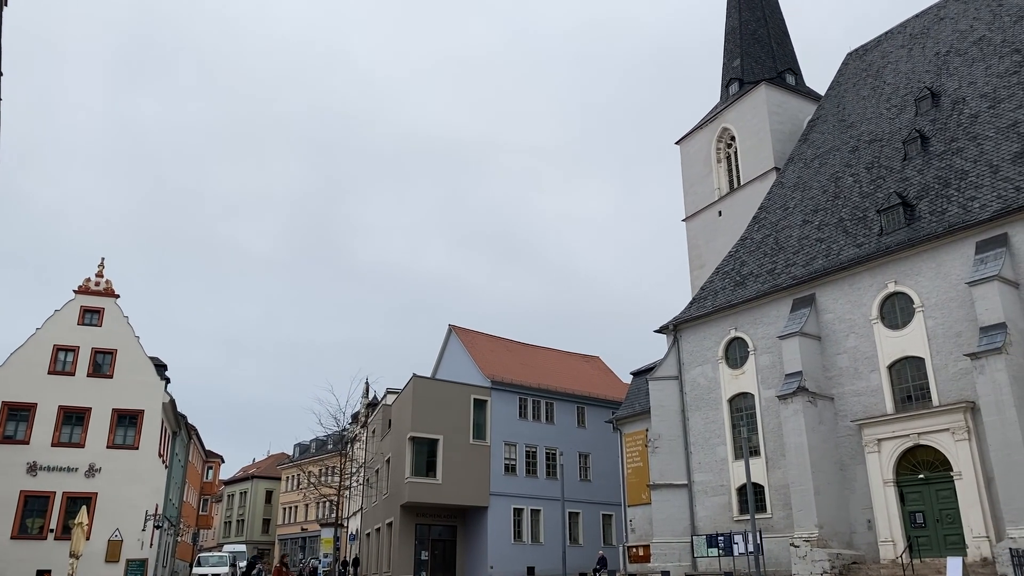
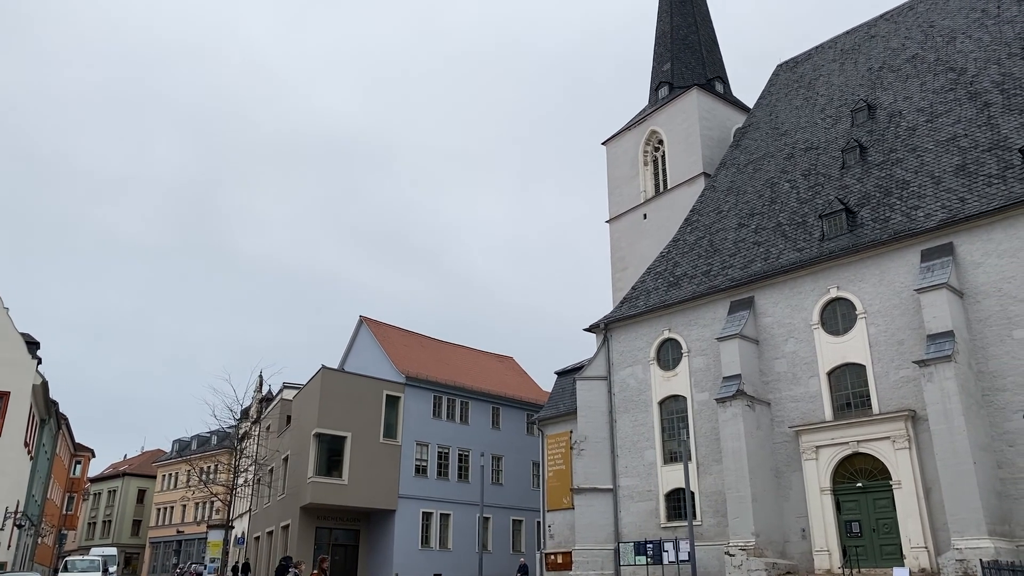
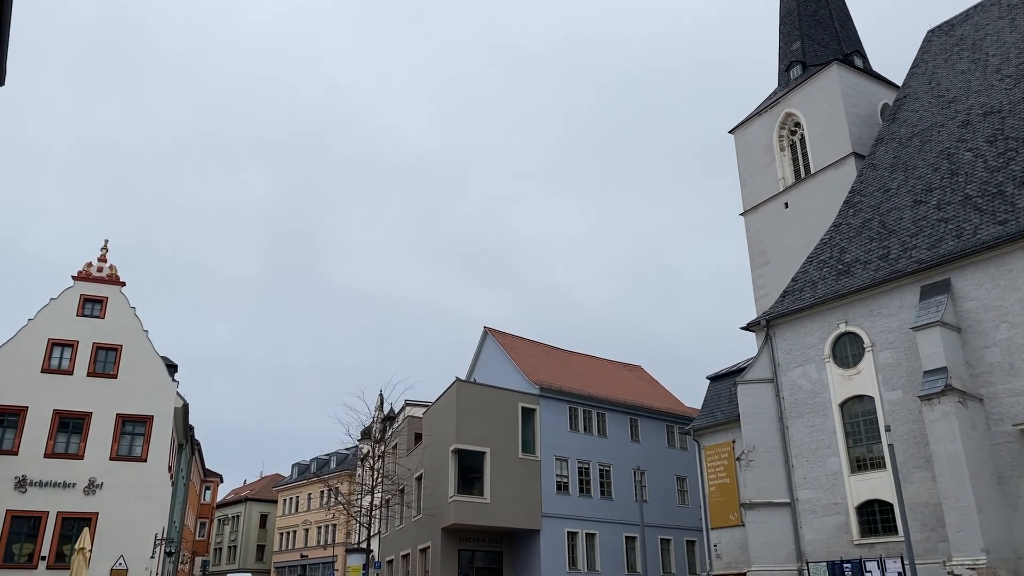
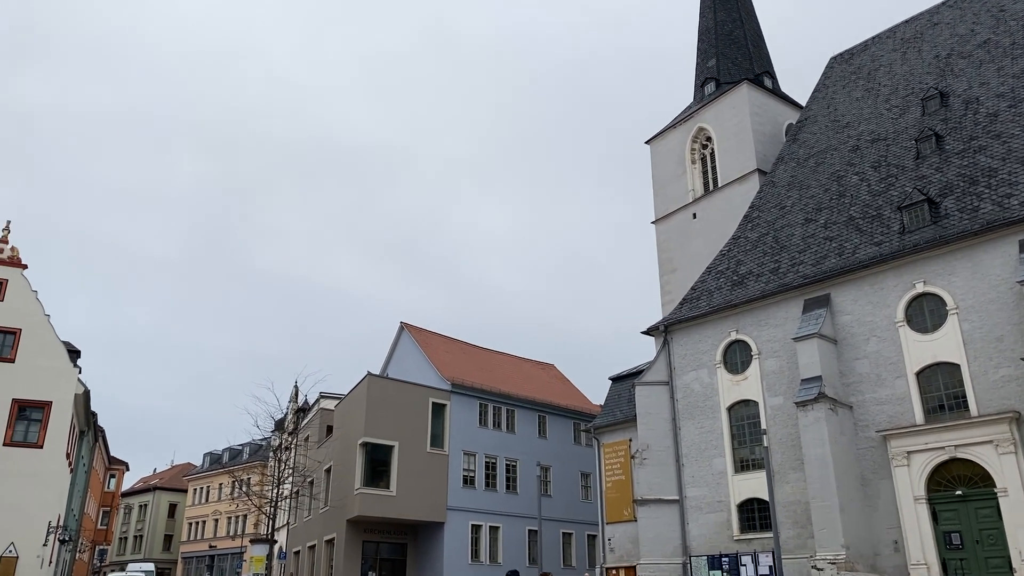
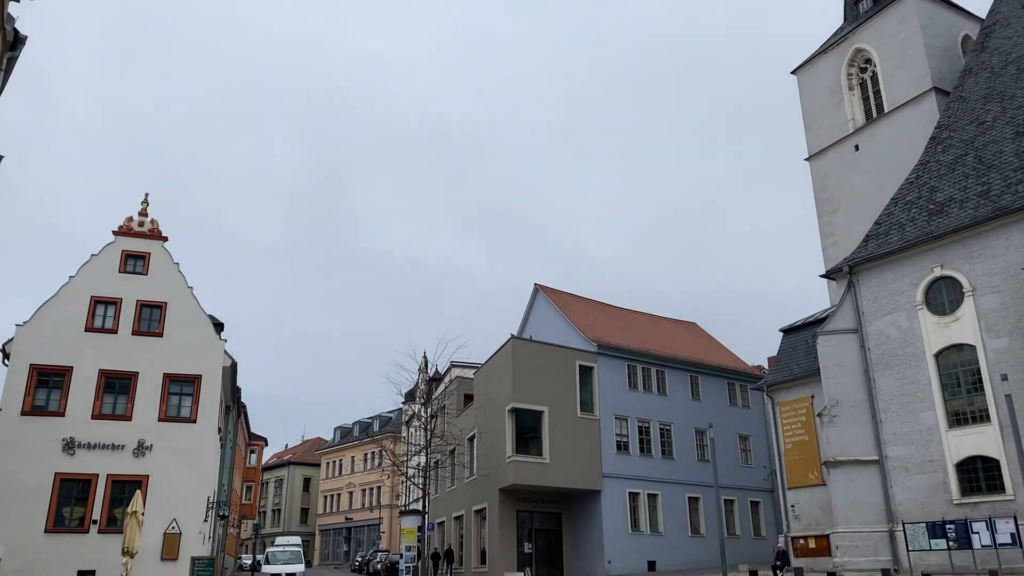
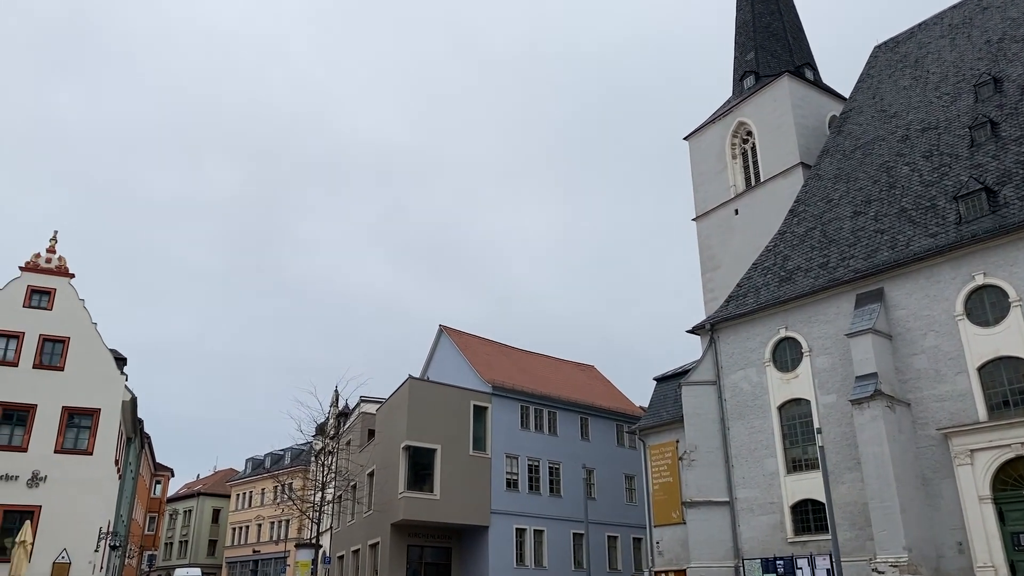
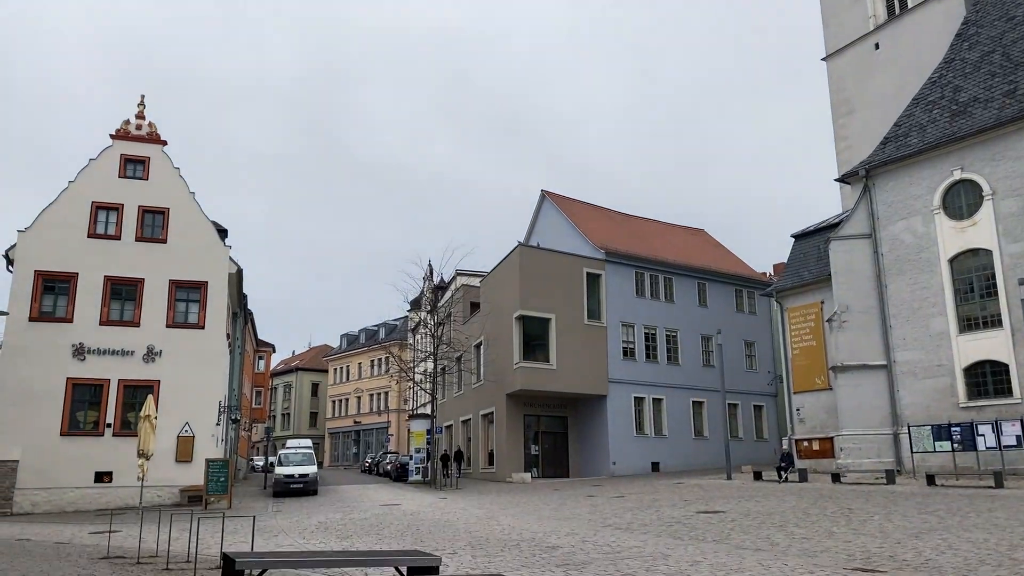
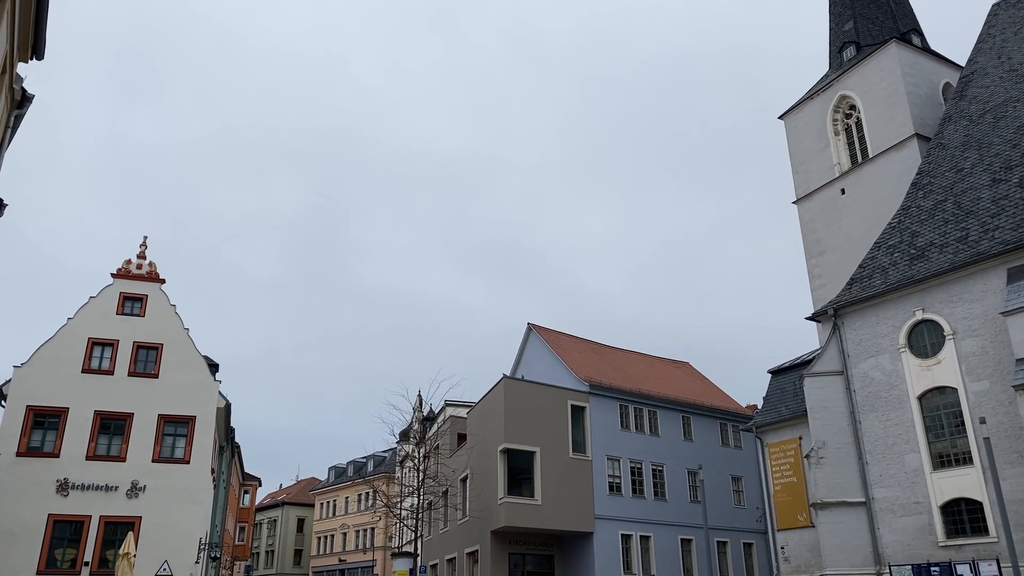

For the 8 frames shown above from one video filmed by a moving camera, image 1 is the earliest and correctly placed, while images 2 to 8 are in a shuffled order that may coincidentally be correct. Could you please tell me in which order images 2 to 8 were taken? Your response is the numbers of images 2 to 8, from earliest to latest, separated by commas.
2, 4, 6, 3, 8, 5, 7
